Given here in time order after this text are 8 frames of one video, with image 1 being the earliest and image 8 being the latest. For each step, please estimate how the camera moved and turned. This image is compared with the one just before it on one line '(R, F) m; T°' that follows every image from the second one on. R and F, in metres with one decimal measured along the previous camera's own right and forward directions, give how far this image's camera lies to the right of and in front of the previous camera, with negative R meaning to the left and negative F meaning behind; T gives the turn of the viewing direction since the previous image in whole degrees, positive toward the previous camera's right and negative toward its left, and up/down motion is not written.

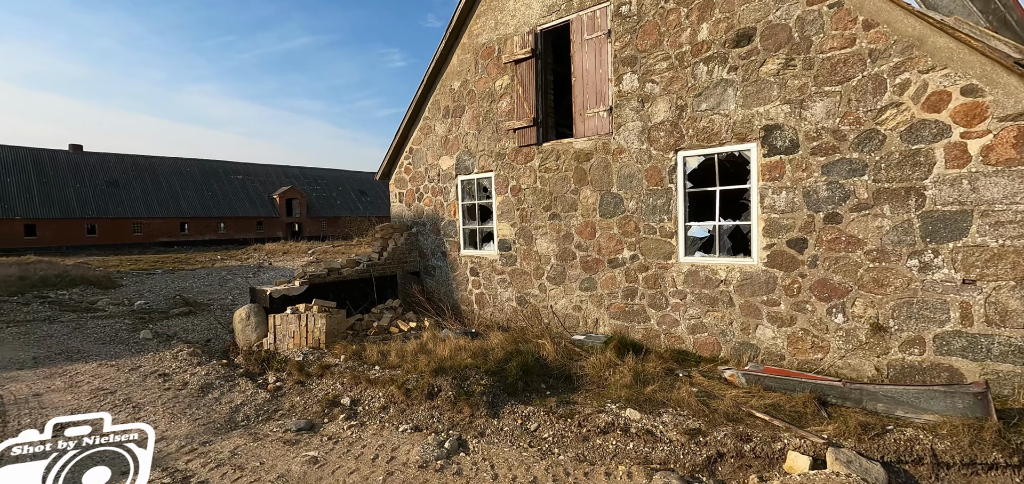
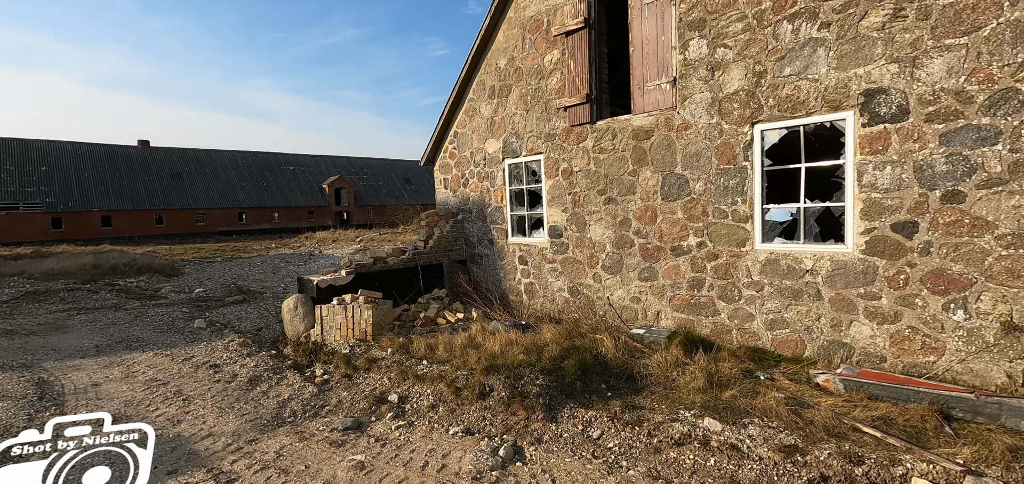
(-0.1, +0.4) m; -5°
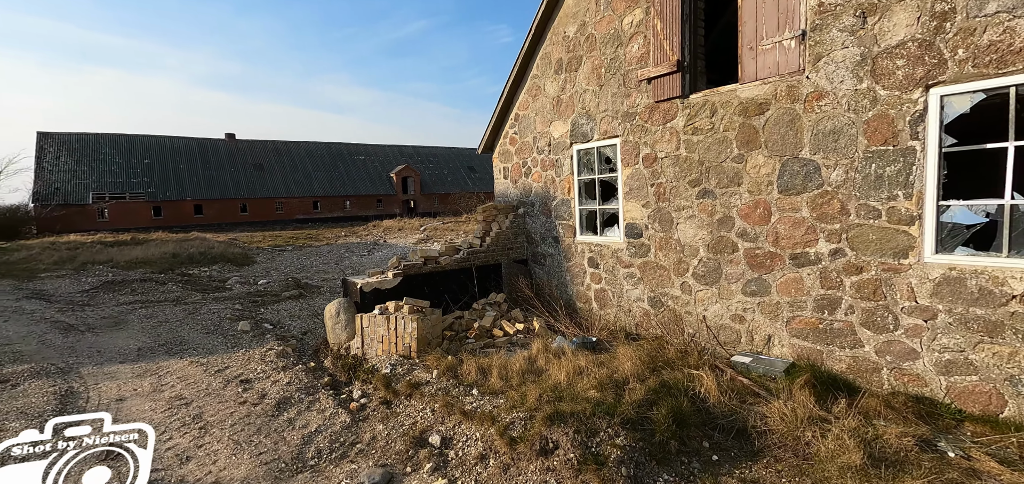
(-0.1, +1.0) m; -8°
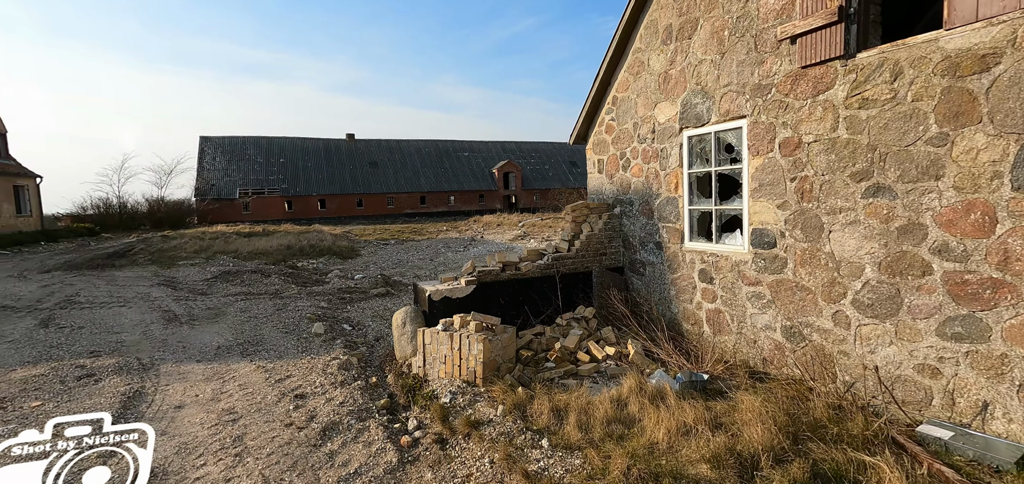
(+0.1, +0.9) m; -12°
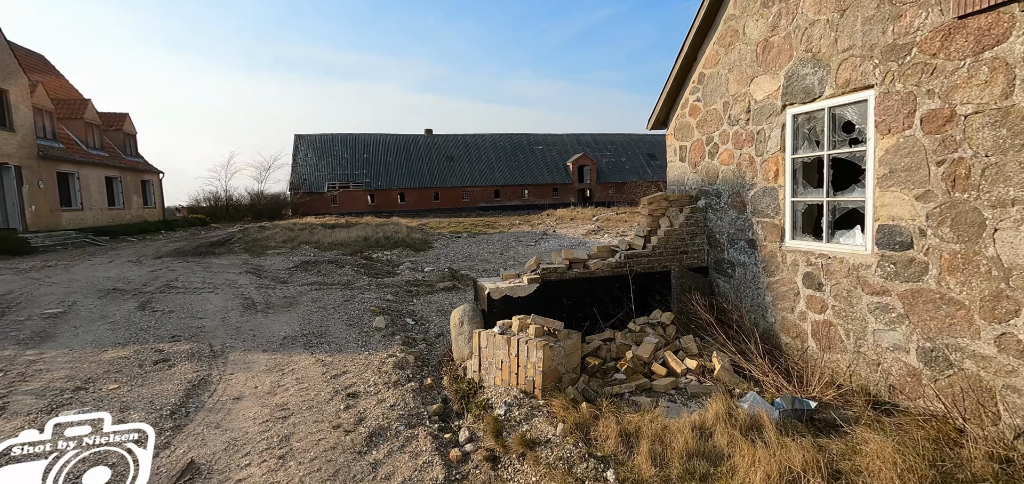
(+0.1, +0.5) m; -9°
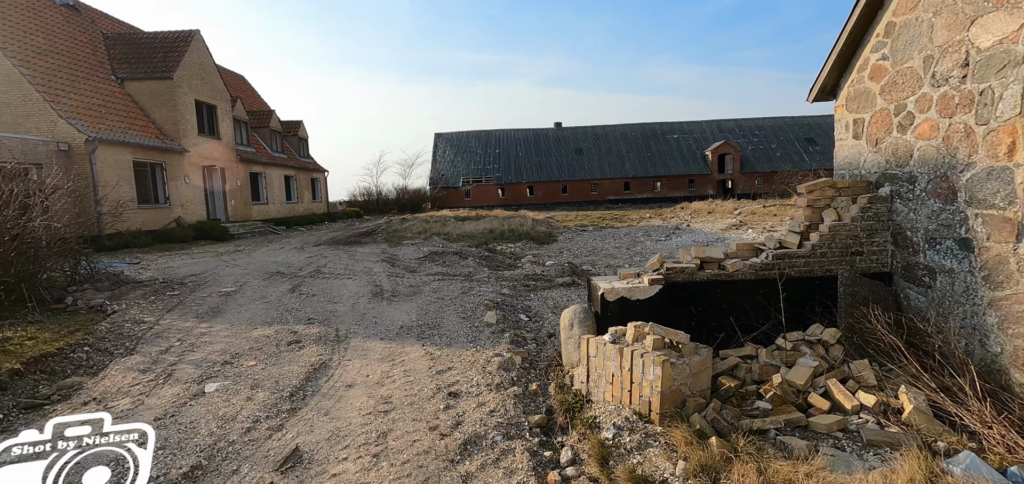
(+0.1, +0.5) m; -15°
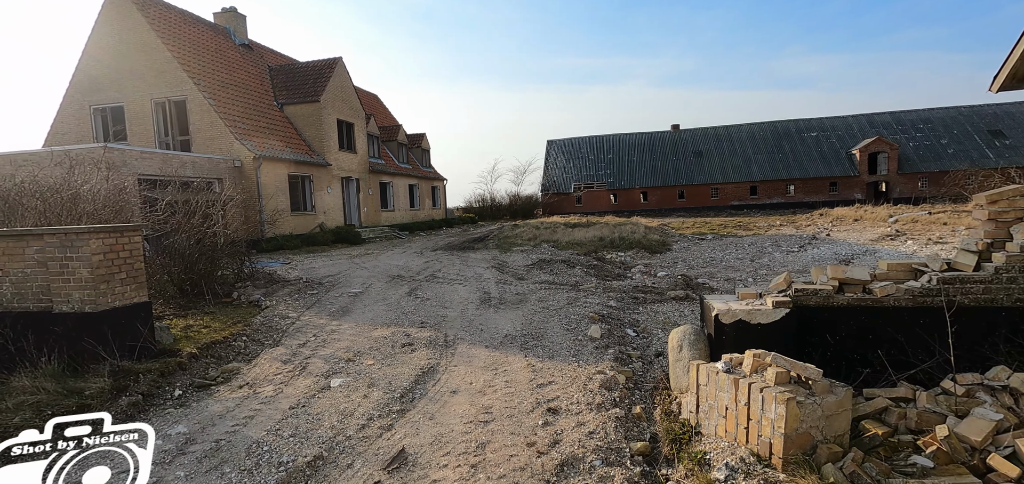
(+0.1, +0.1) m; -13°
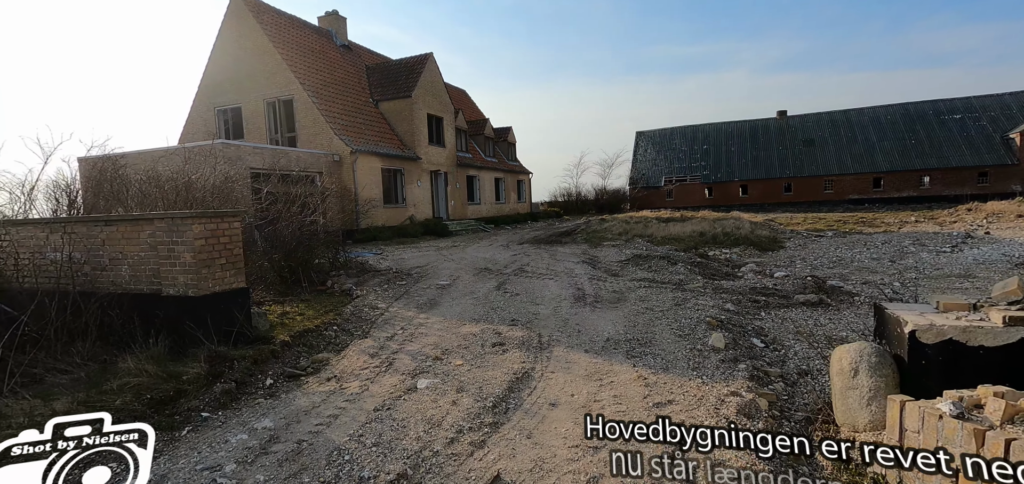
(-0.2, +0.6) m; -10°
